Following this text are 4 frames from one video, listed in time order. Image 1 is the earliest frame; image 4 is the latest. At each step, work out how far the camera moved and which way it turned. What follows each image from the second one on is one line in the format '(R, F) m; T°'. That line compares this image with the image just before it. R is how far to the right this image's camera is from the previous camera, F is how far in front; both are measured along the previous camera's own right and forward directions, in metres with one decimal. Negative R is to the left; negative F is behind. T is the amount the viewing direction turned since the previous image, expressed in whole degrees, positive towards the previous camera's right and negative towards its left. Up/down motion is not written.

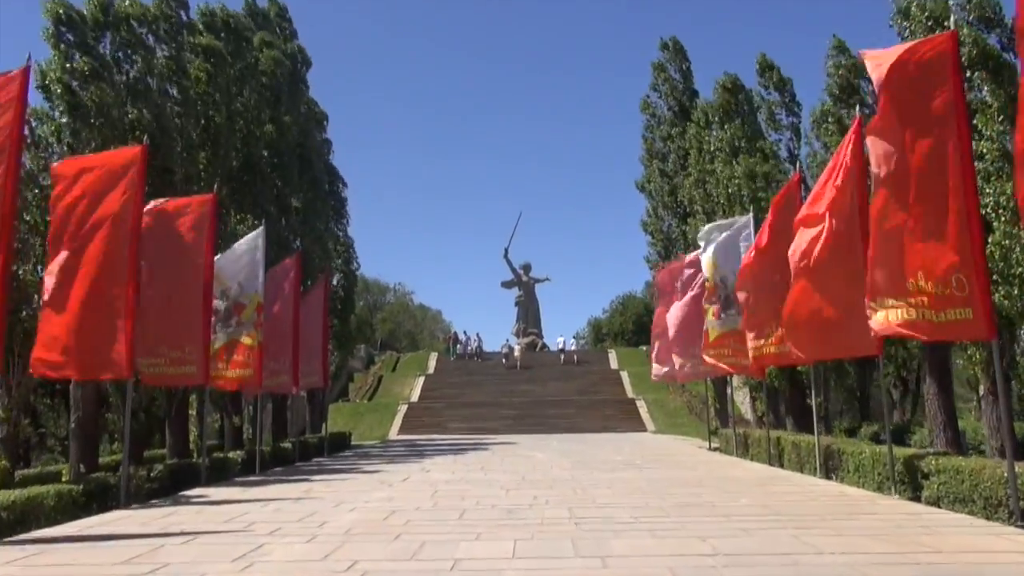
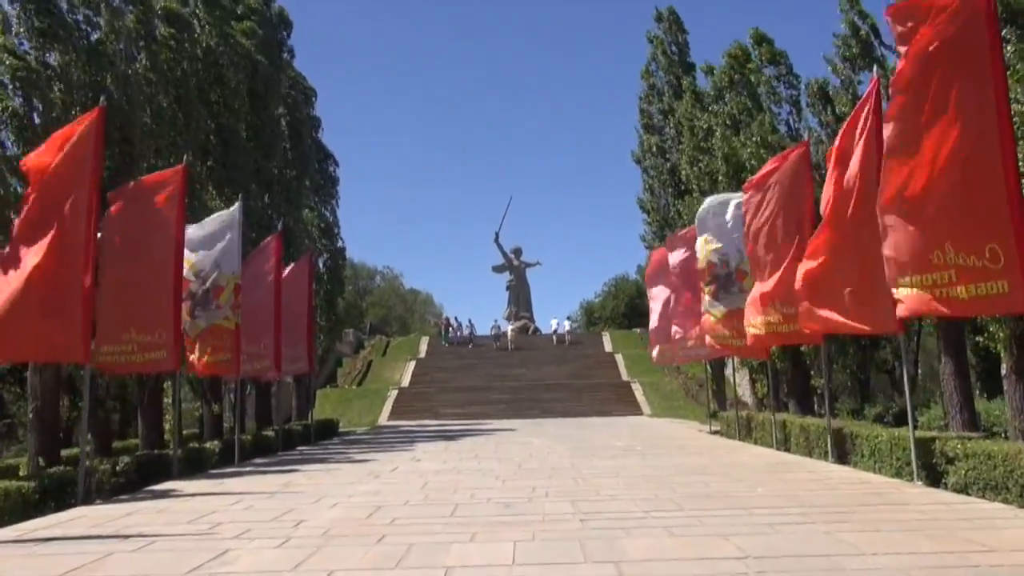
(0.0, +0.9) m; +1°
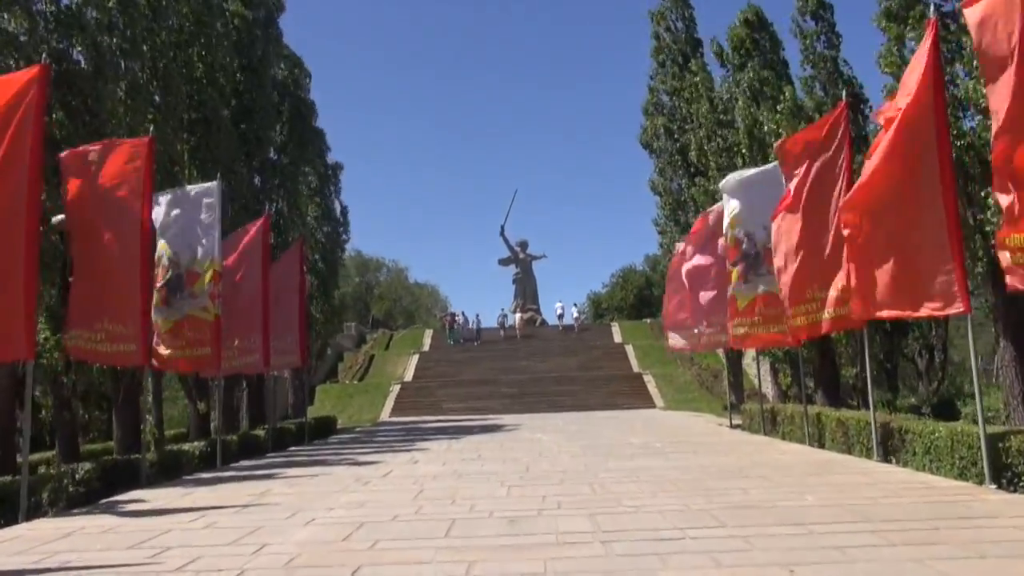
(0.0, +1.5) m; 0°
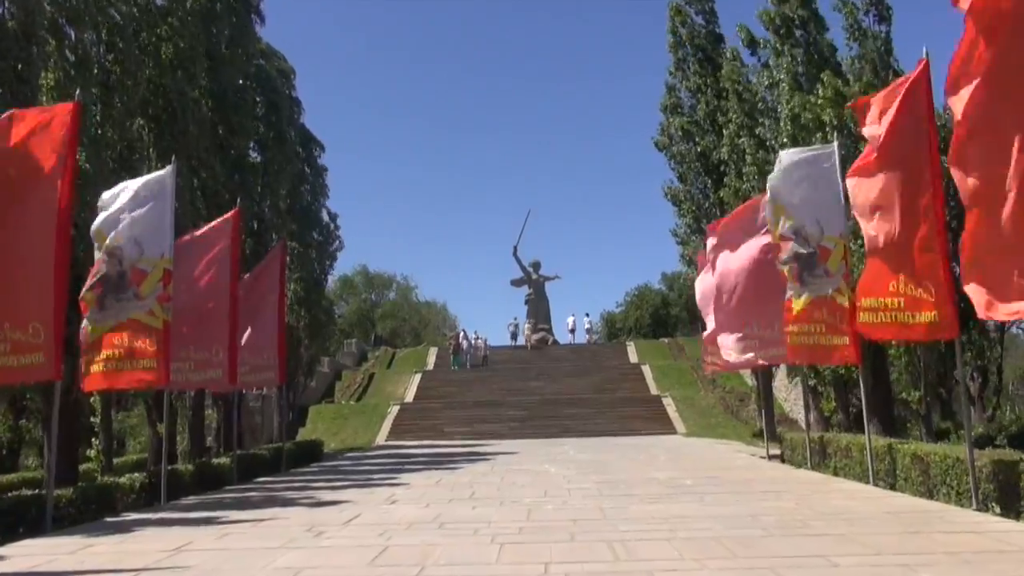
(+0.1, +2.5) m; -1°
